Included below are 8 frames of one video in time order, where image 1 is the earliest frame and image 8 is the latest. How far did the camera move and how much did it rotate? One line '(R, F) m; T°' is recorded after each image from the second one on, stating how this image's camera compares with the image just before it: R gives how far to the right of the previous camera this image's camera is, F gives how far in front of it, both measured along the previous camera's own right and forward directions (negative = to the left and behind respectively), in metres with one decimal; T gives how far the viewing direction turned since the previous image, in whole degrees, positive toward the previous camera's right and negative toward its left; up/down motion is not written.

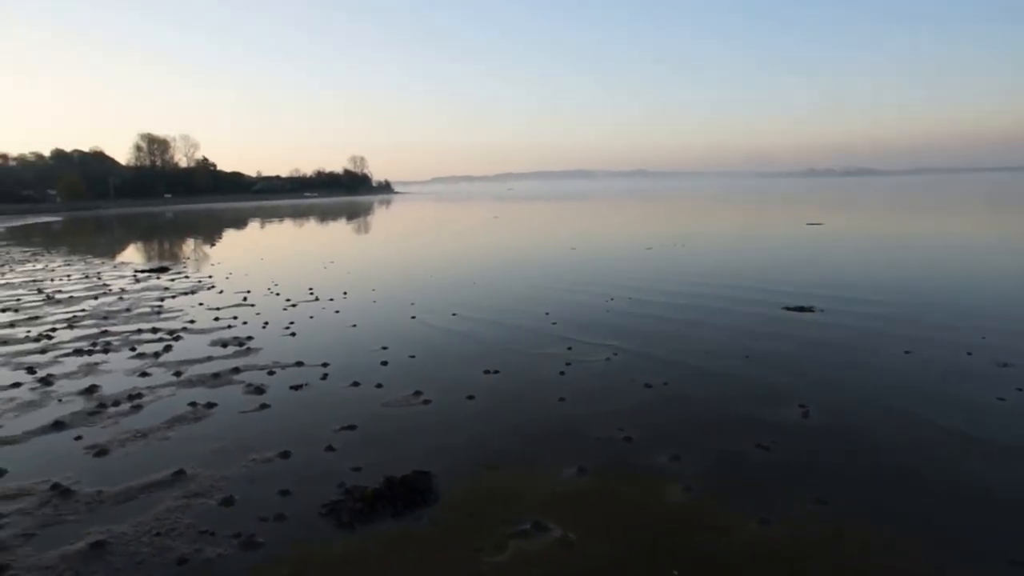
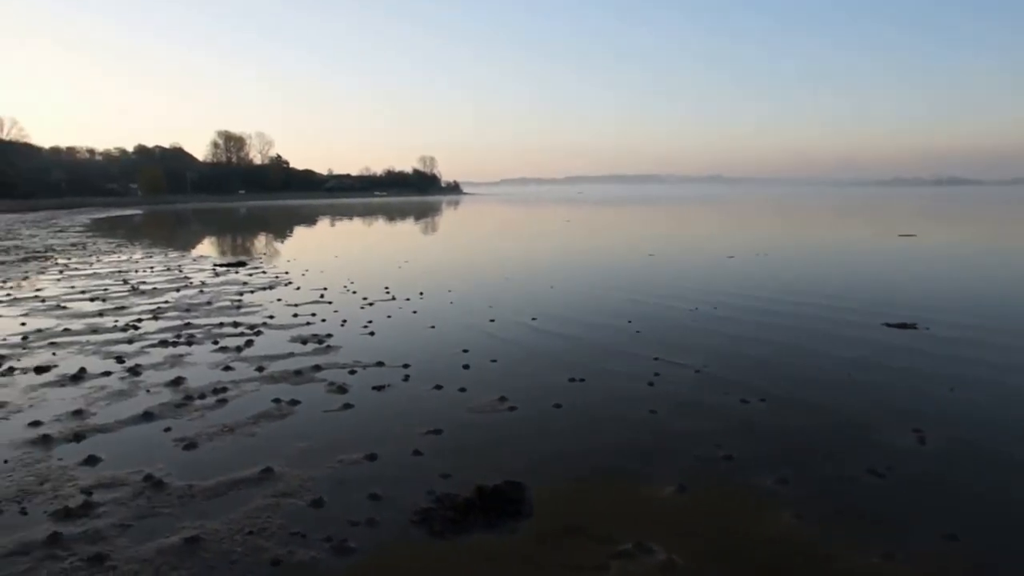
(-0.2, +0.1) m; -5°
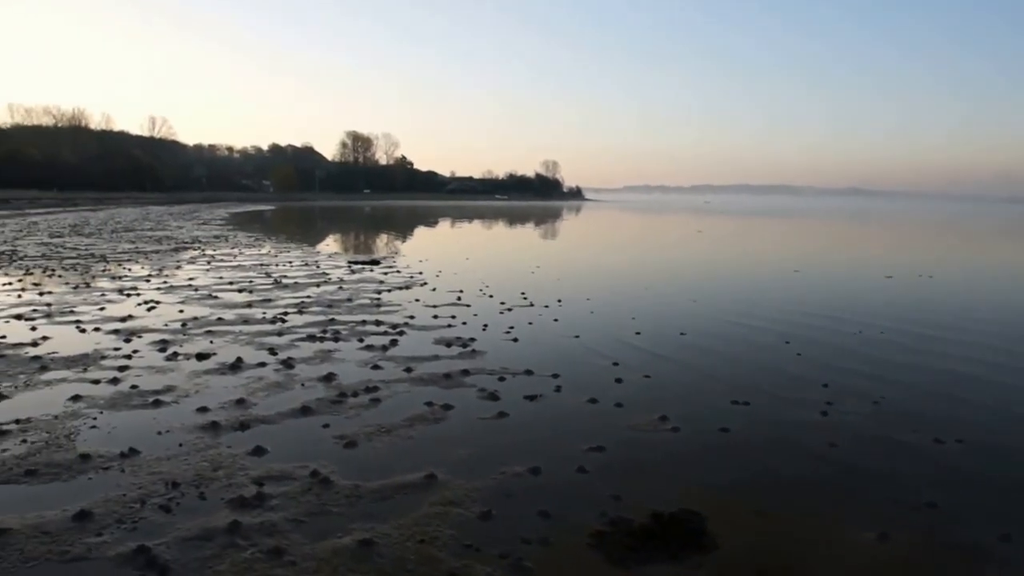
(-0.4, +0.1) m; -9°
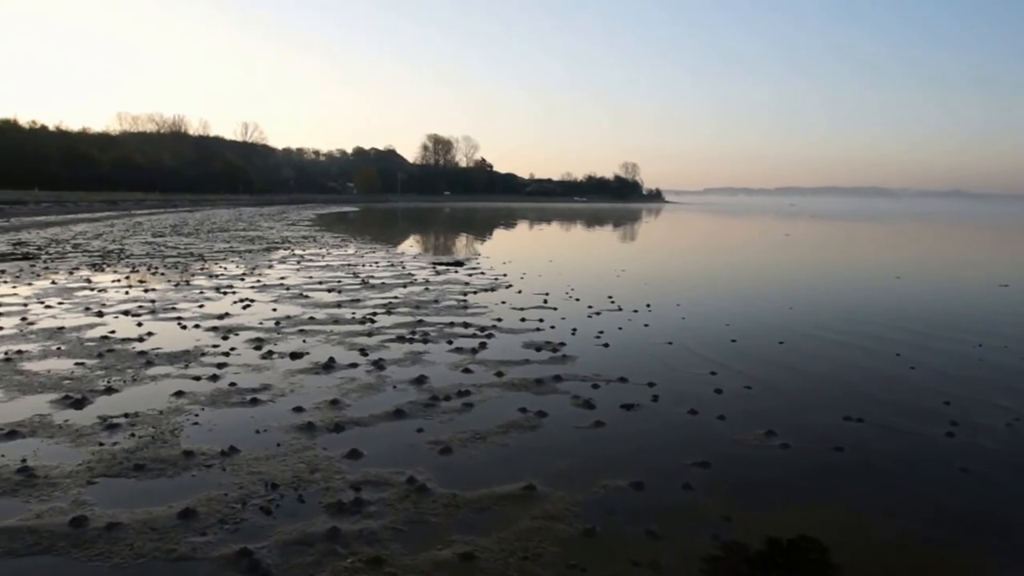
(-0.2, +0.2) m; -6°
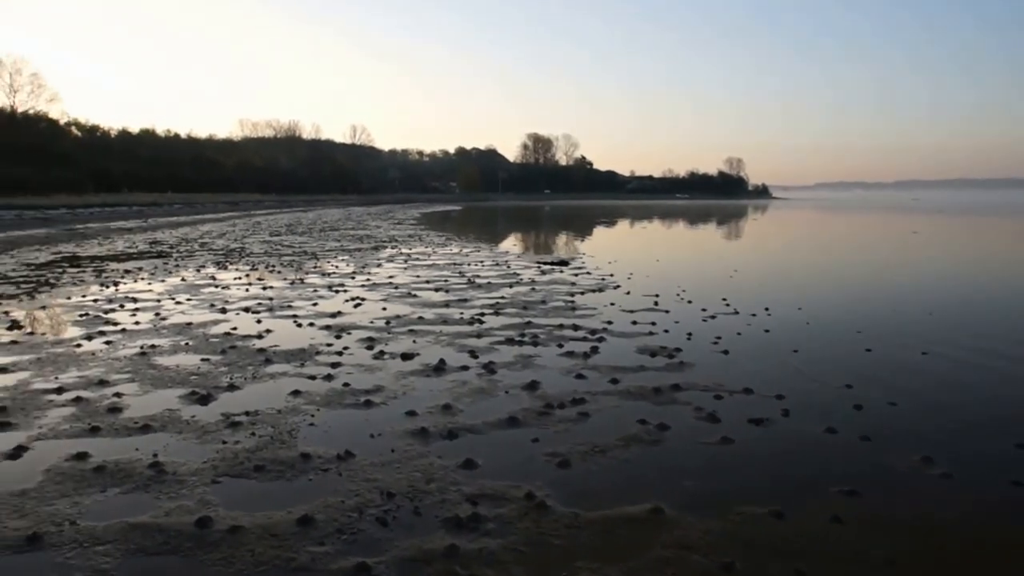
(-0.2, +0.3) m; -8°
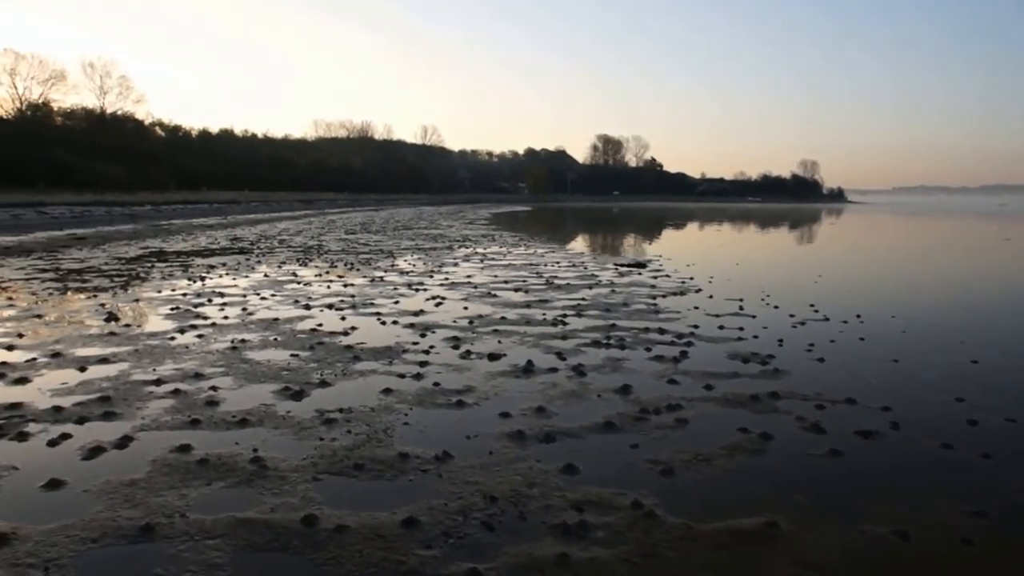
(-0.3, +0.1) m; -5°
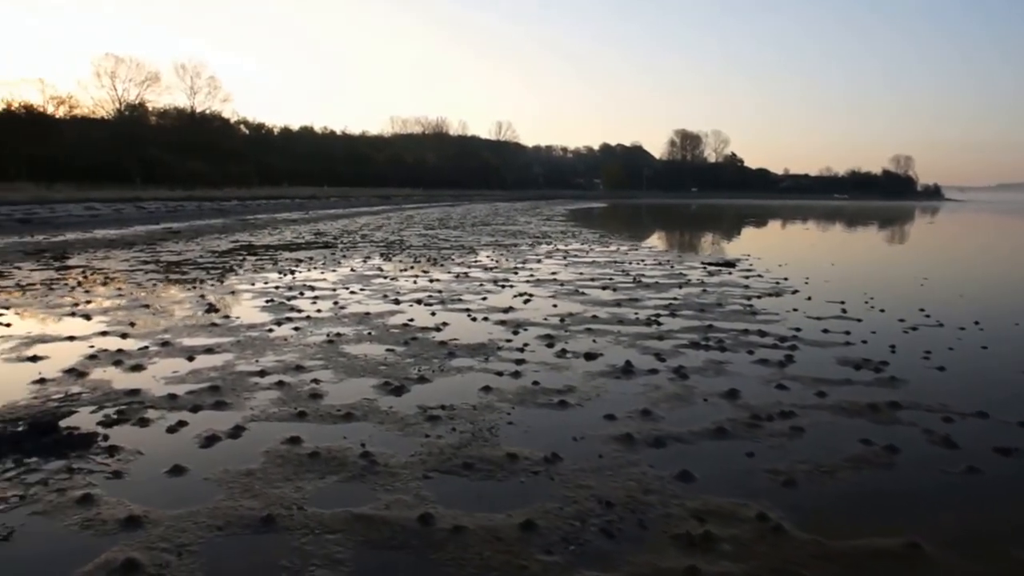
(-0.3, +0.1) m; -6°
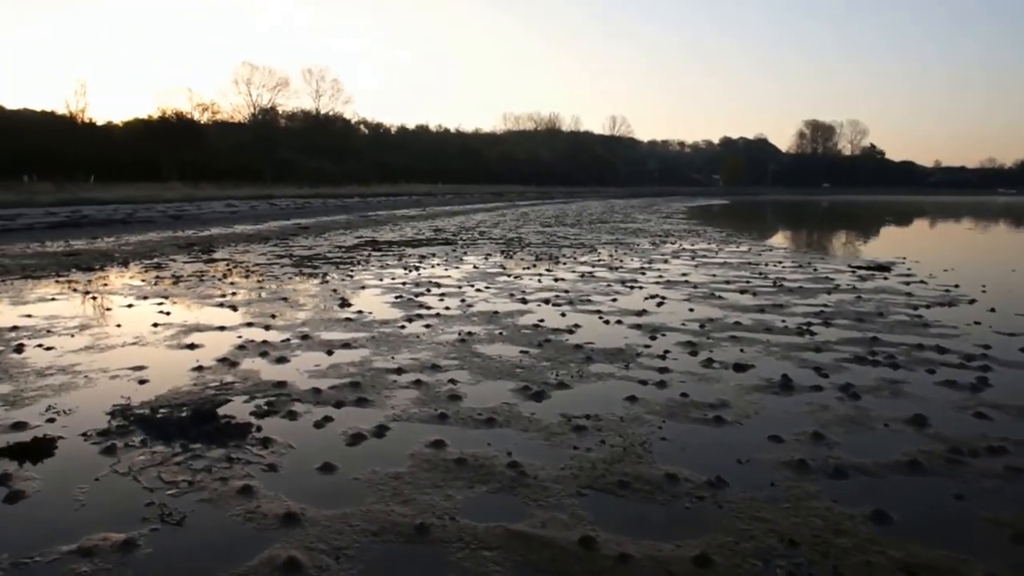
(-0.3, +0.3) m; -9°
